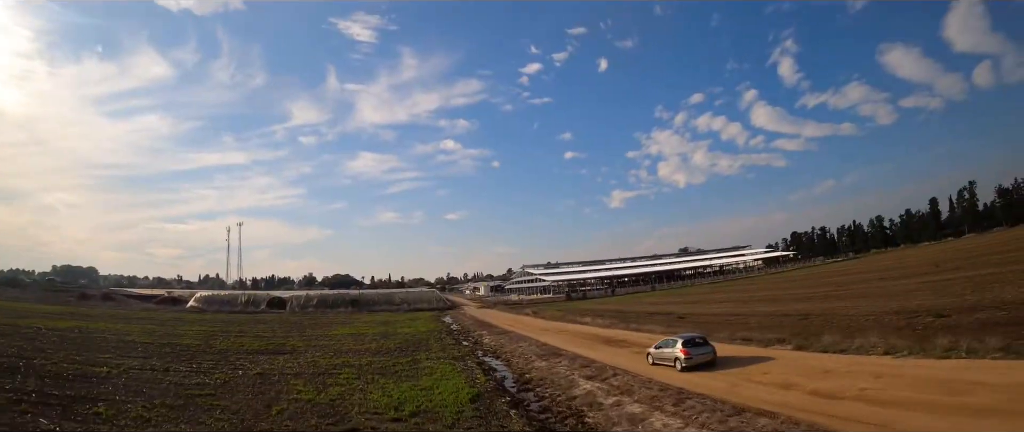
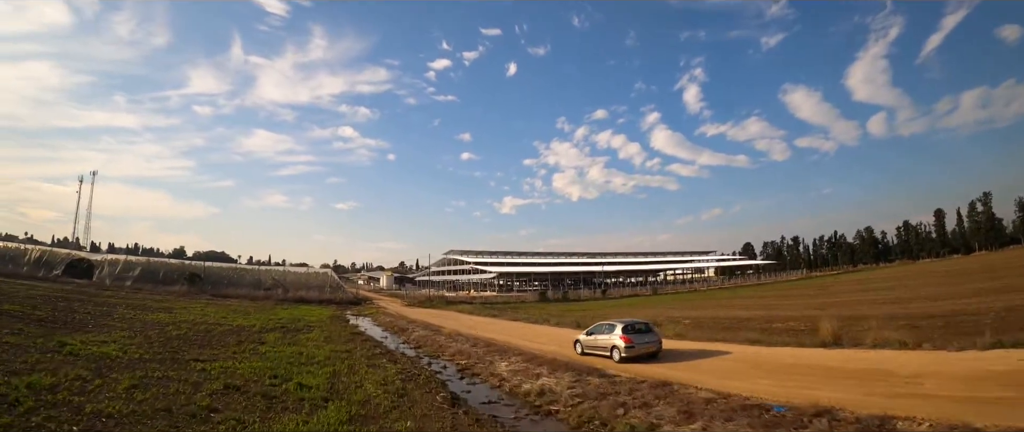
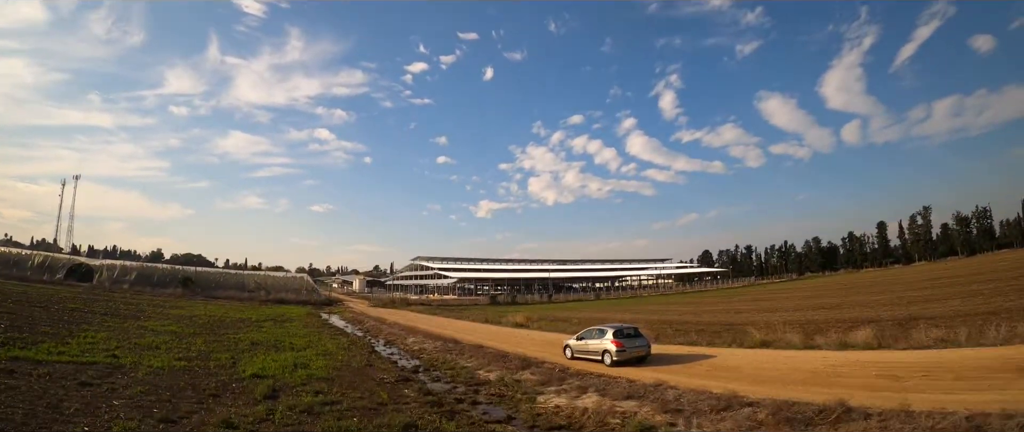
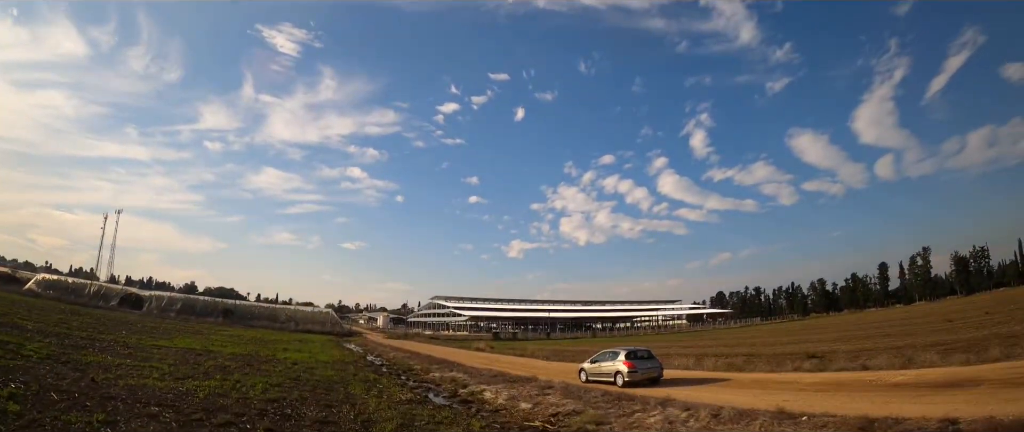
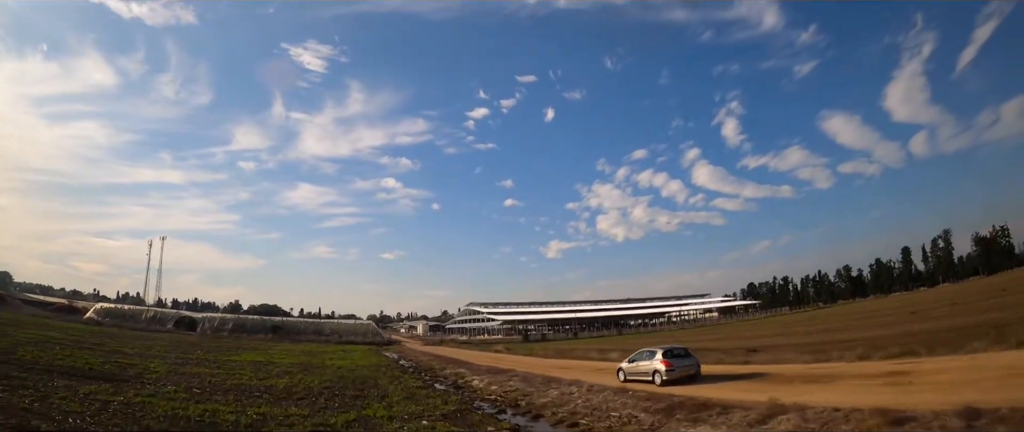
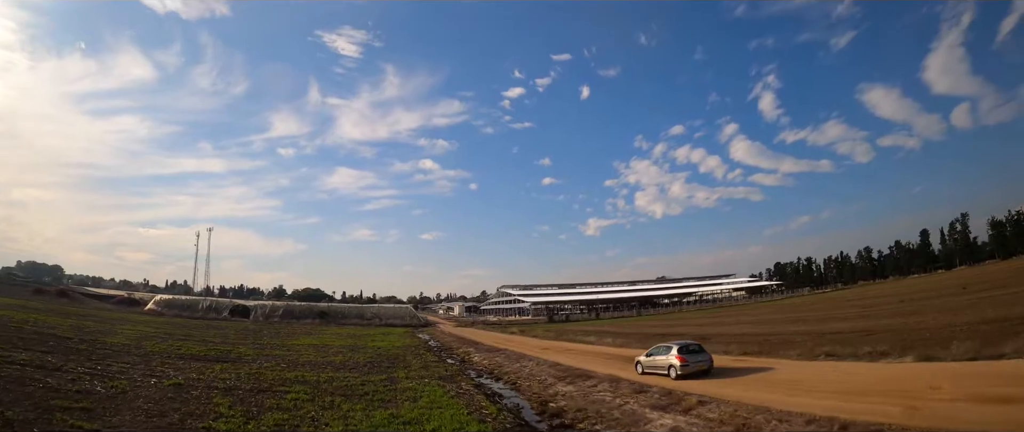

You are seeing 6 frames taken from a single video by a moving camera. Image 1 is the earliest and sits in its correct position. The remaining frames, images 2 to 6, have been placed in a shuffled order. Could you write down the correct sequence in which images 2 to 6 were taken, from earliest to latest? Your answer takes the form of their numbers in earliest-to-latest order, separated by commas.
6, 5, 4, 3, 2
